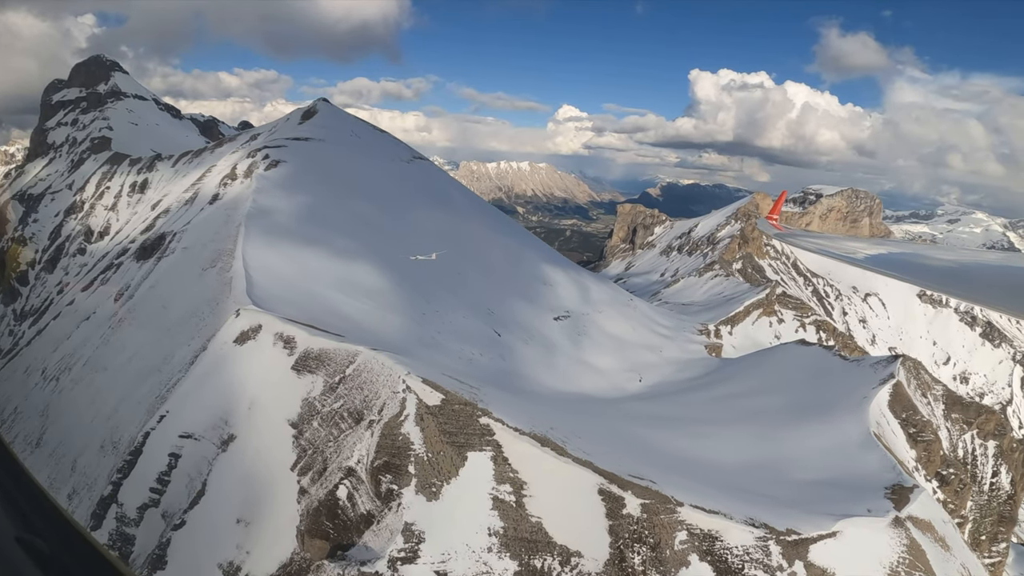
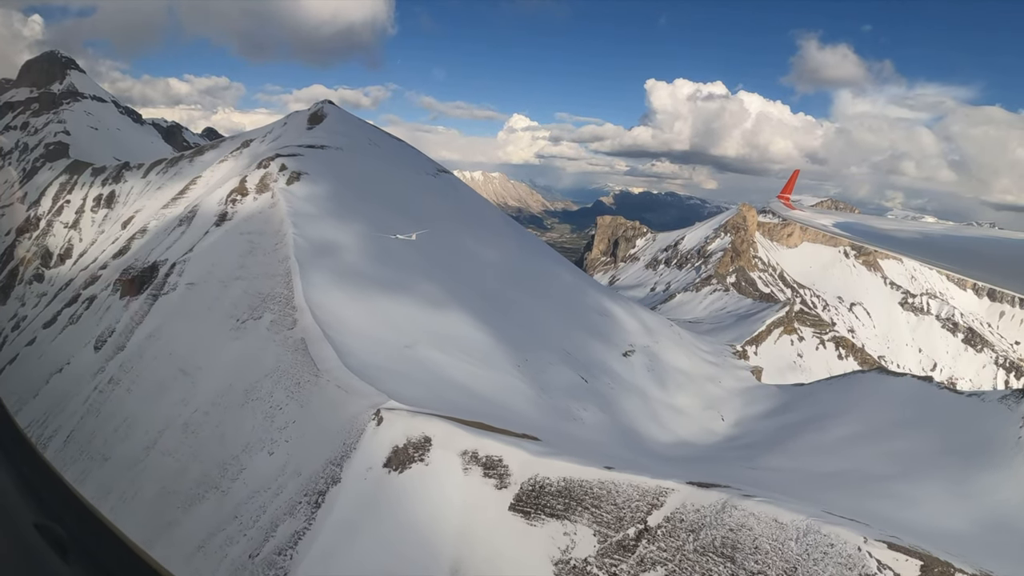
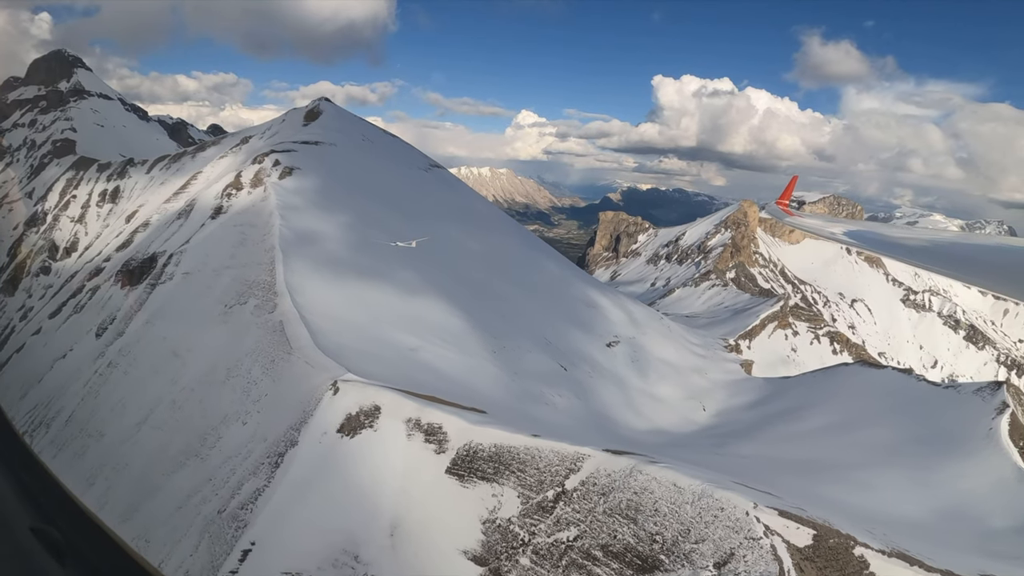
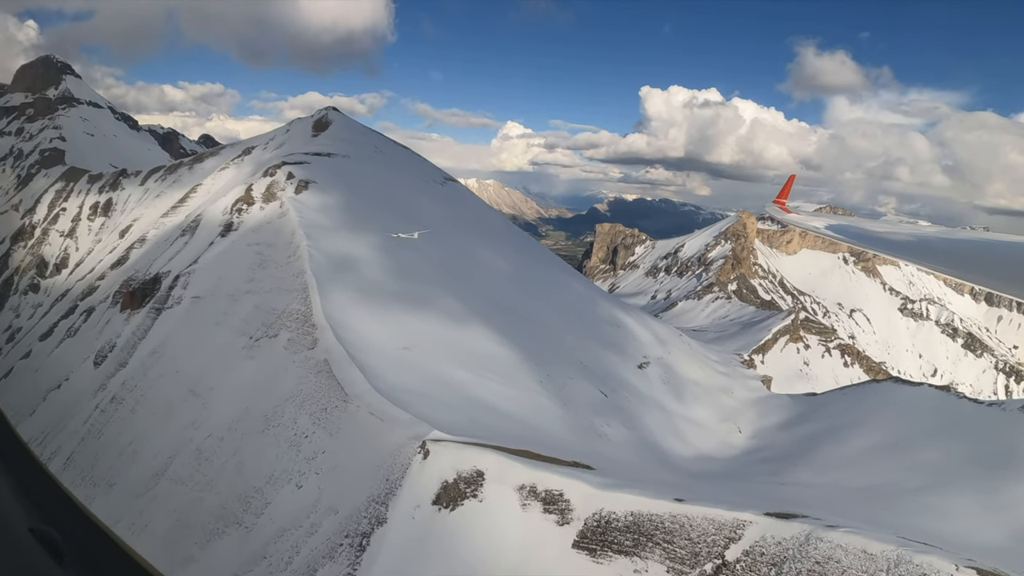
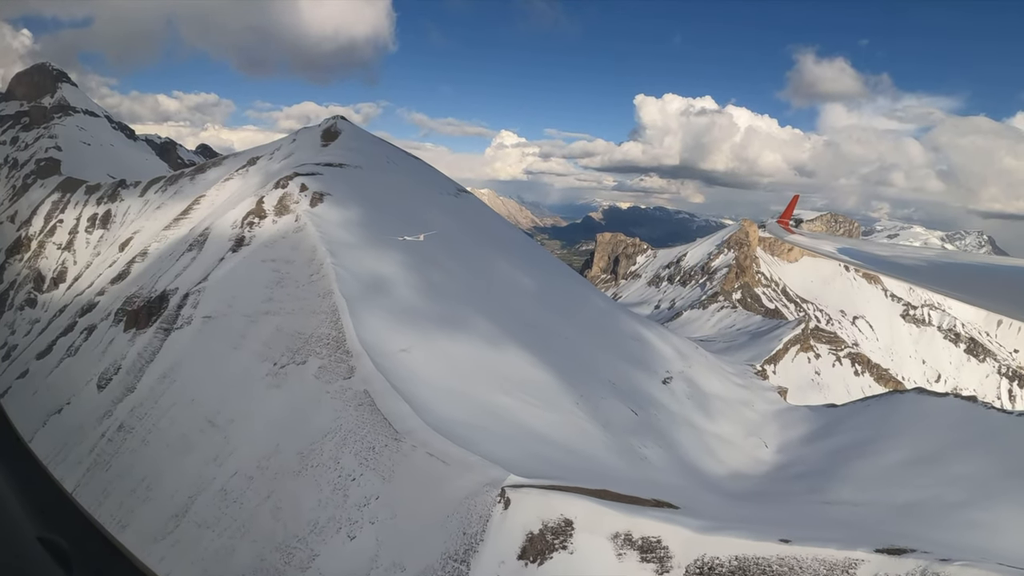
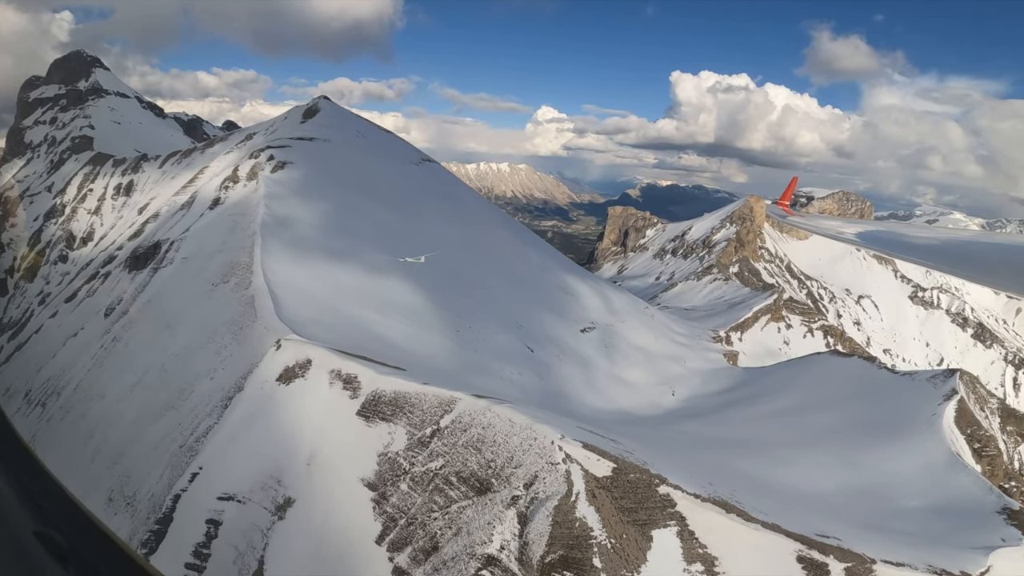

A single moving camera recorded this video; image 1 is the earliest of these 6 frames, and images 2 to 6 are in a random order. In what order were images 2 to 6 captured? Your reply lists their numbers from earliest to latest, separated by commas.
6, 3, 2, 4, 5
